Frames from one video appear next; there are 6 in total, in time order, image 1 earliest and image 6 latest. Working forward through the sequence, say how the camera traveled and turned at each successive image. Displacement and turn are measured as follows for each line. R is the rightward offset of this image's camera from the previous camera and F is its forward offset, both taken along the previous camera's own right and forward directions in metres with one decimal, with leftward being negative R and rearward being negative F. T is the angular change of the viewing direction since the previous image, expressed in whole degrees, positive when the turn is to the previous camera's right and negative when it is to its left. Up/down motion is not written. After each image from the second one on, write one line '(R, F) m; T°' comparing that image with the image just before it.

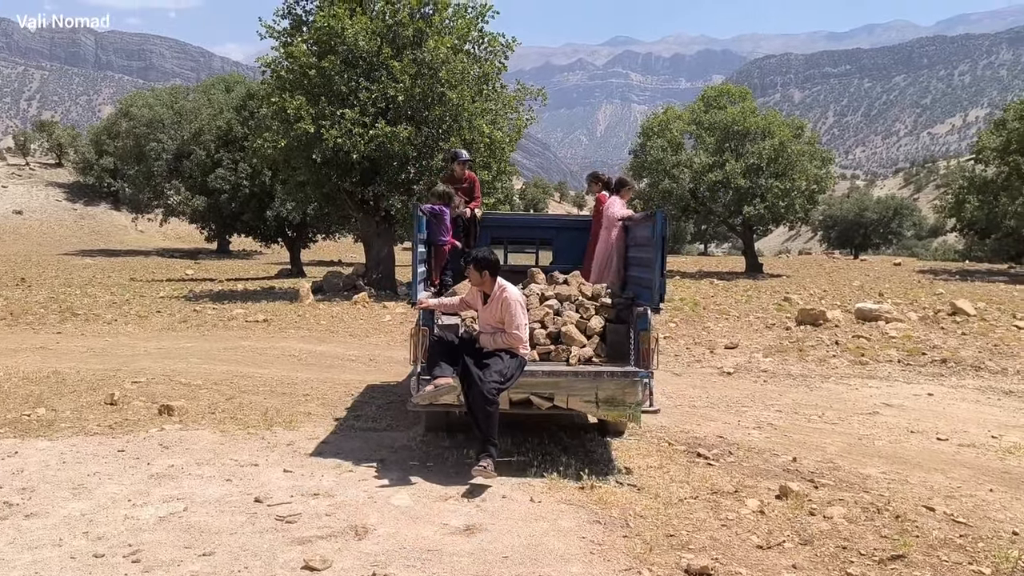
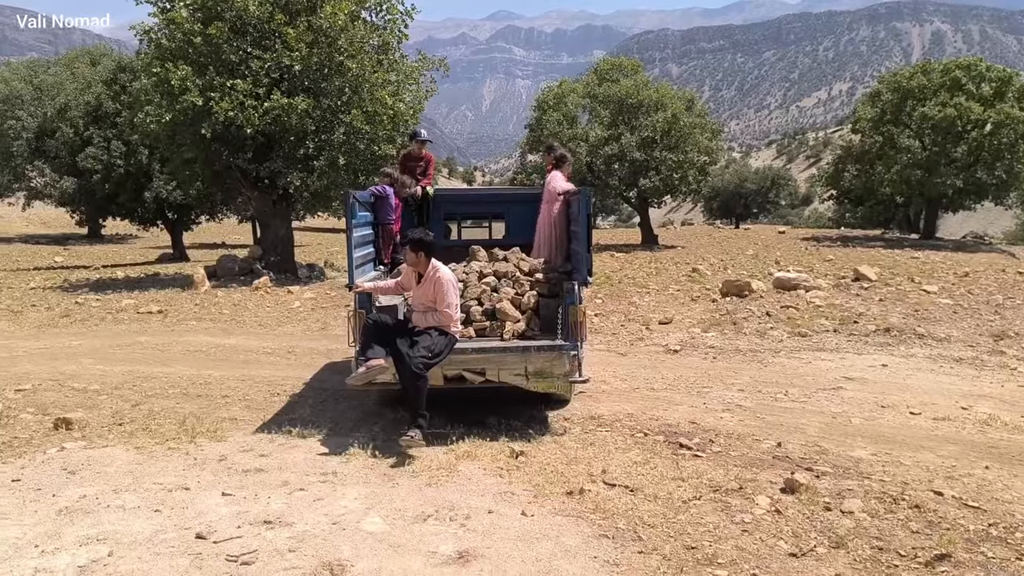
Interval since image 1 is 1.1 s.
(-0.4, +0.6) m; +7°
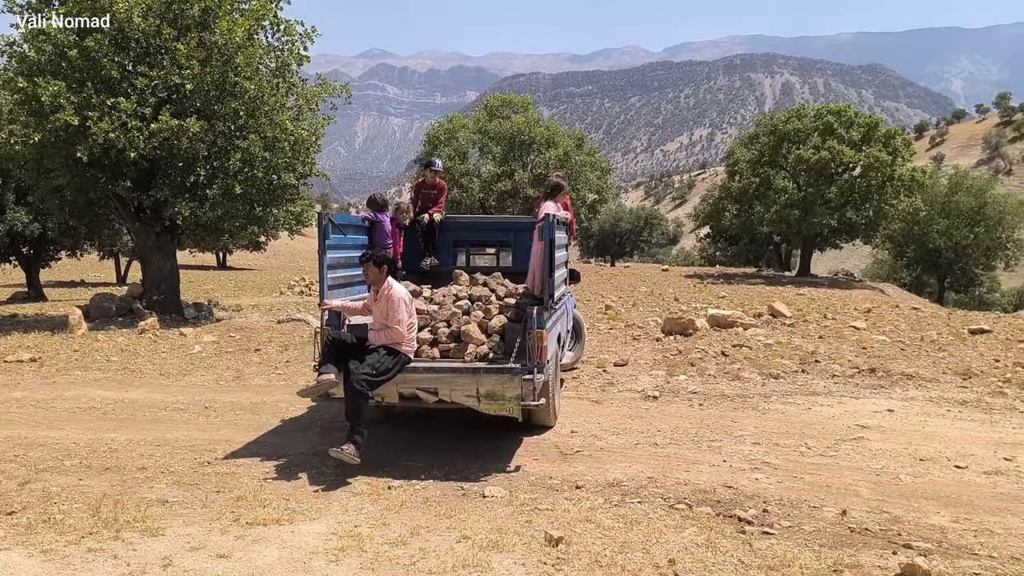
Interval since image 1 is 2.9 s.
(-0.7, +1.0) m; +8°
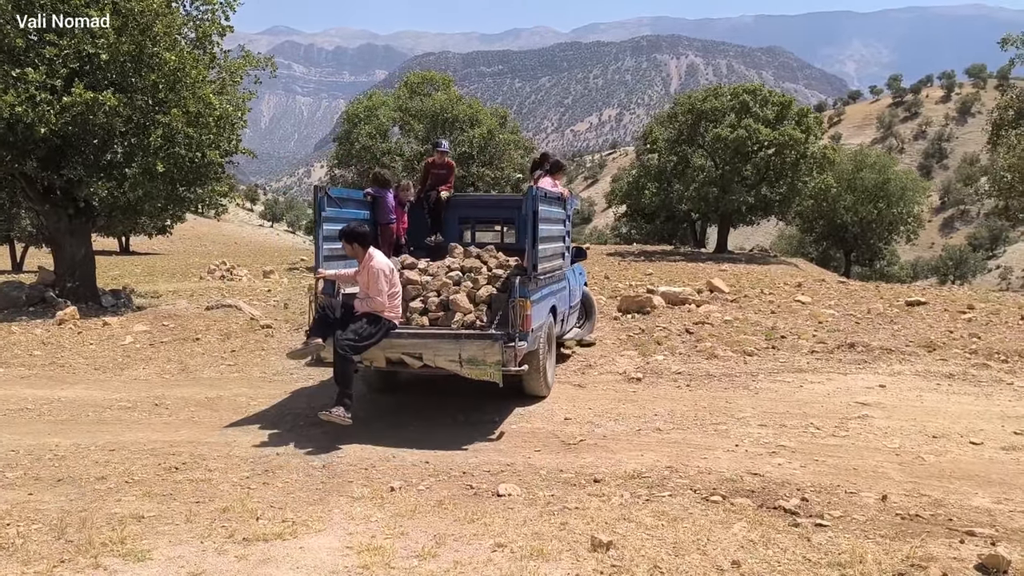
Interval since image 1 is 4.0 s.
(-0.5, +0.5) m; +6°
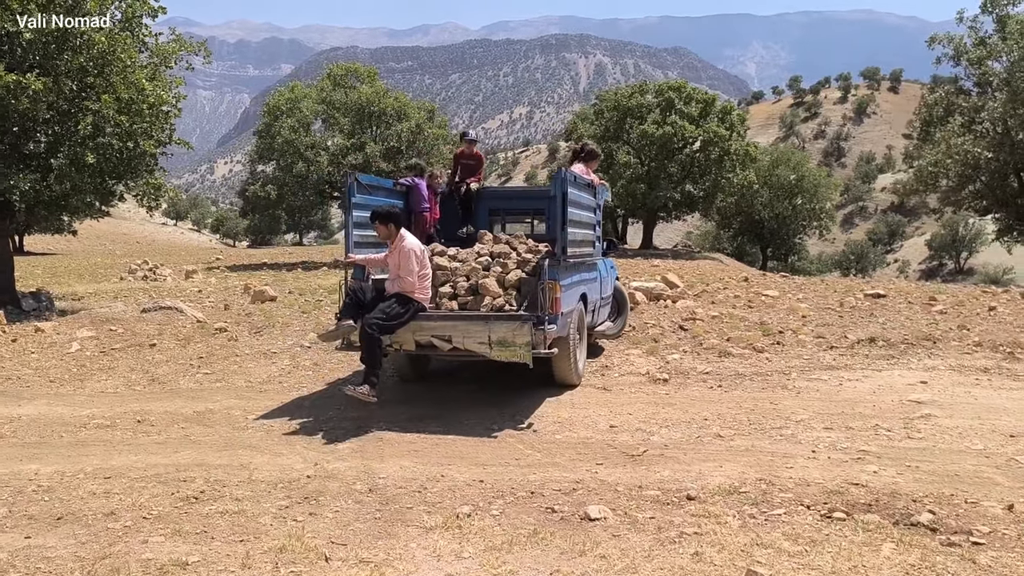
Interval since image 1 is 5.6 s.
(-0.8, +0.6) m; +6°
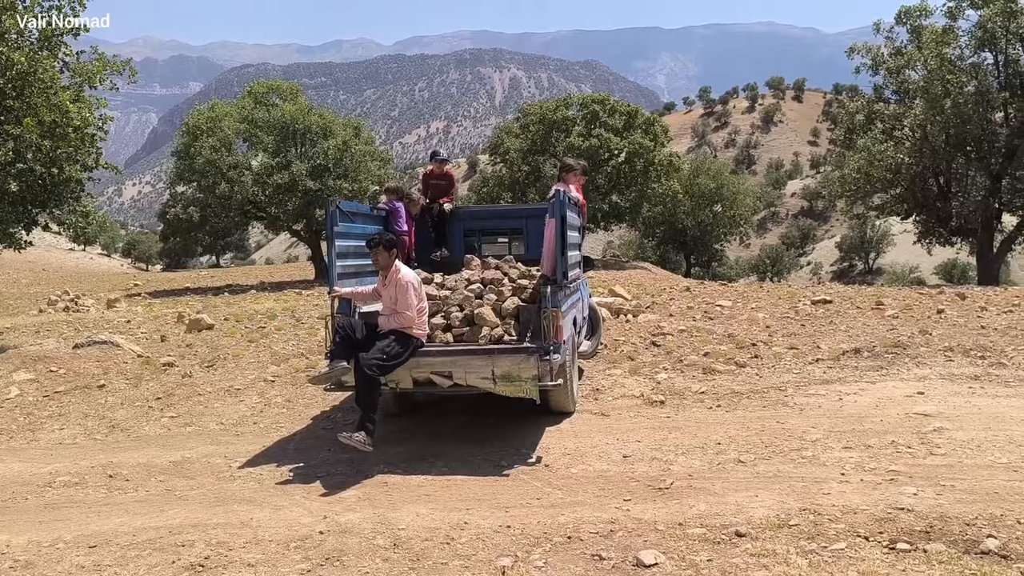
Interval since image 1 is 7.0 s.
(-0.5, +0.3) m; +5°
